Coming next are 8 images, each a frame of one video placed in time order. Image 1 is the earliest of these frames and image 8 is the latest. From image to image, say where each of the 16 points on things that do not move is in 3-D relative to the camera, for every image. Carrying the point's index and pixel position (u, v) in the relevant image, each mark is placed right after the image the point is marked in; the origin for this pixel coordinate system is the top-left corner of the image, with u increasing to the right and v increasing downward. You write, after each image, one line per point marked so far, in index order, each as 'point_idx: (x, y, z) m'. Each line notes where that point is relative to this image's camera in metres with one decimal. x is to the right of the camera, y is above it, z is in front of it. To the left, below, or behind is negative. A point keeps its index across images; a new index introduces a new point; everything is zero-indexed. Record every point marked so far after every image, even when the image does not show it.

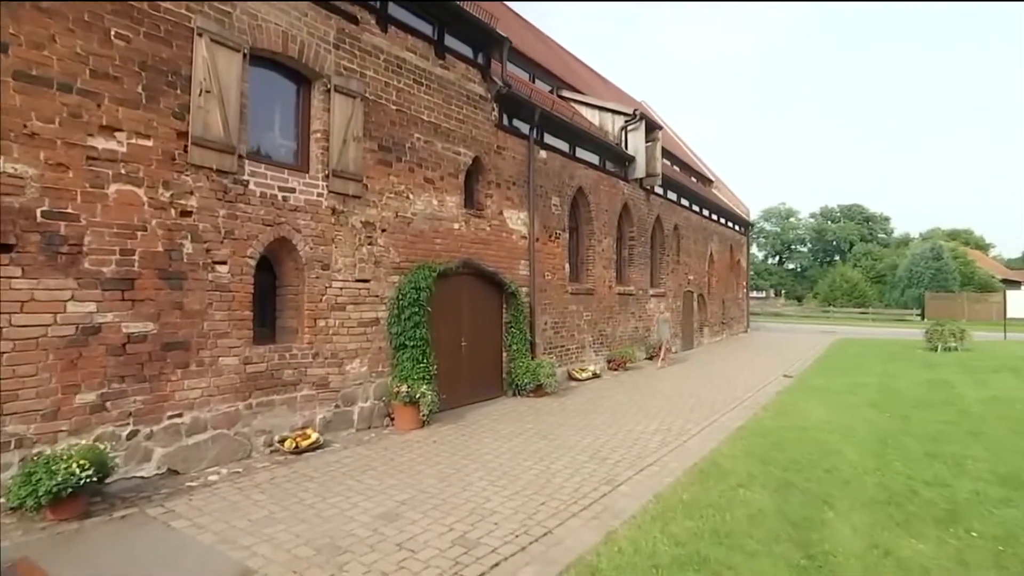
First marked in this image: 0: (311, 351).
0: (-2.6, -0.8, +8.7) m
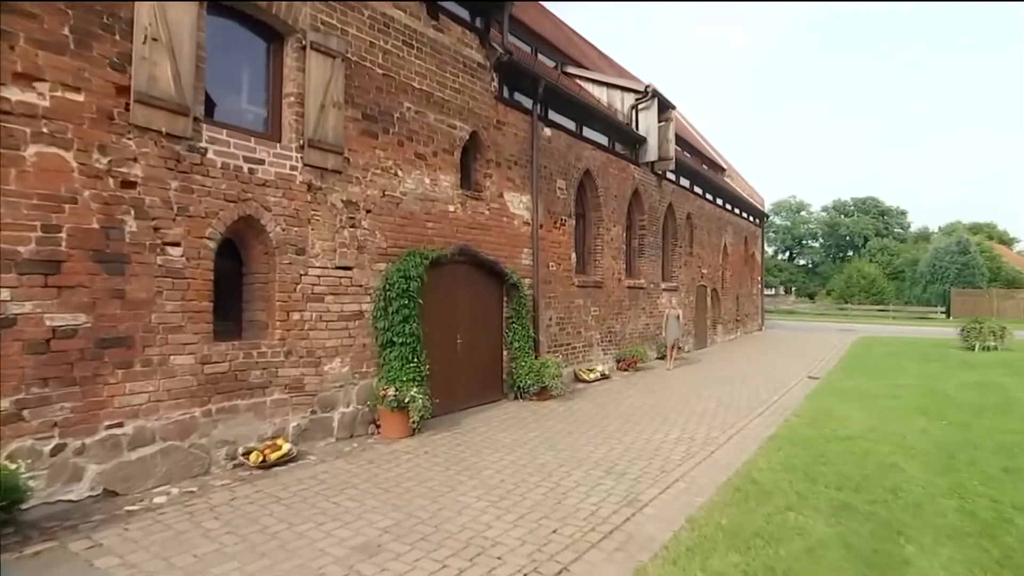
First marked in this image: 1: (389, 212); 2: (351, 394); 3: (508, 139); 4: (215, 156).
0: (-2.6, -0.7, +7.6) m
1: (-1.6, +1.0, +8.8) m
2: (-2.0, -1.3, +8.4) m
3: (-0.1, +2.4, +10.6) m
4: (-3.0, +1.3, +6.8) m
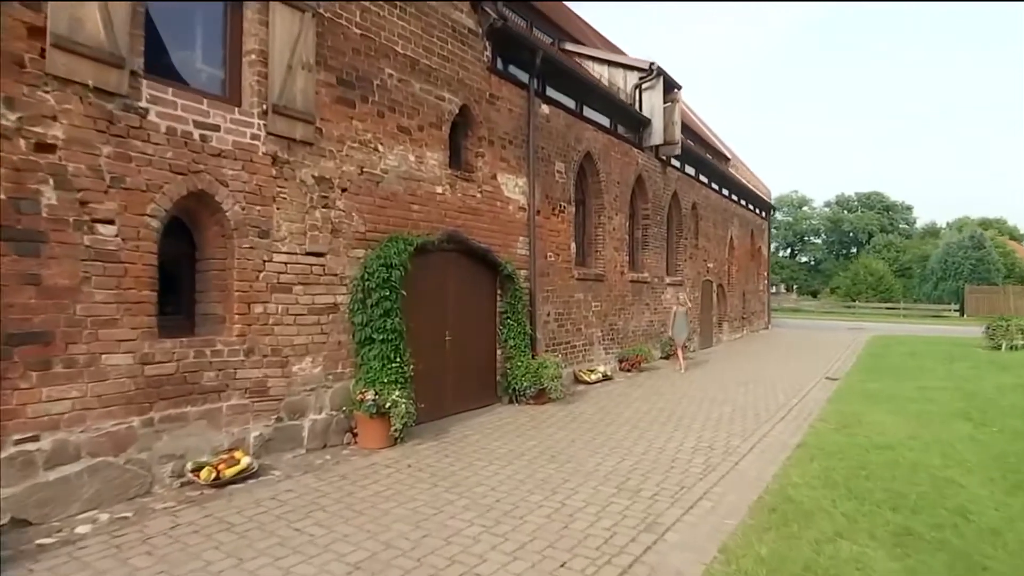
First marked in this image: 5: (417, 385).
0: (-2.6, -0.6, +6.5) m
1: (-1.7, +1.1, +7.8) m
2: (-2.1, -1.2, +7.4) m
3: (-0.2, +2.5, +9.6) m
4: (-3.1, +1.5, +5.7) m
5: (-1.2, -1.2, +8.4) m
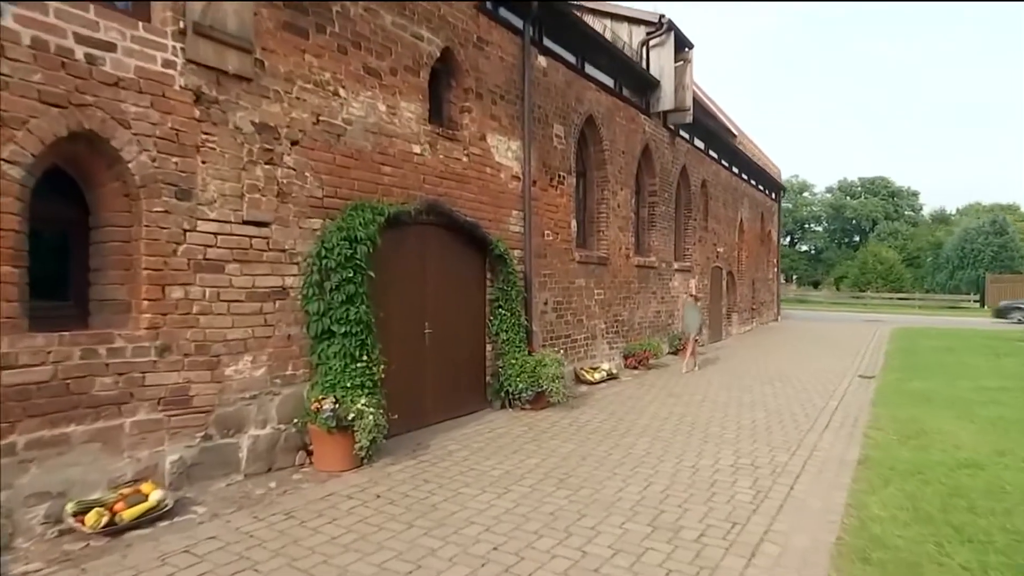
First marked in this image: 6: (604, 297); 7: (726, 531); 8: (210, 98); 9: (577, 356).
0: (-2.6, -0.4, +4.9) m
1: (-1.7, +1.3, +6.2) m
2: (-2.1, -1.1, +5.8) m
3: (-0.2, +2.7, +8.0) m
4: (-3.0, +1.6, +4.1) m
5: (-1.2, -1.0, +6.8) m
6: (+1.4, -0.1, +10.0) m
7: (+1.5, -1.7, +4.8) m
8: (-2.4, +1.5, +5.2) m
9: (+0.9, -0.9, +9.4) m
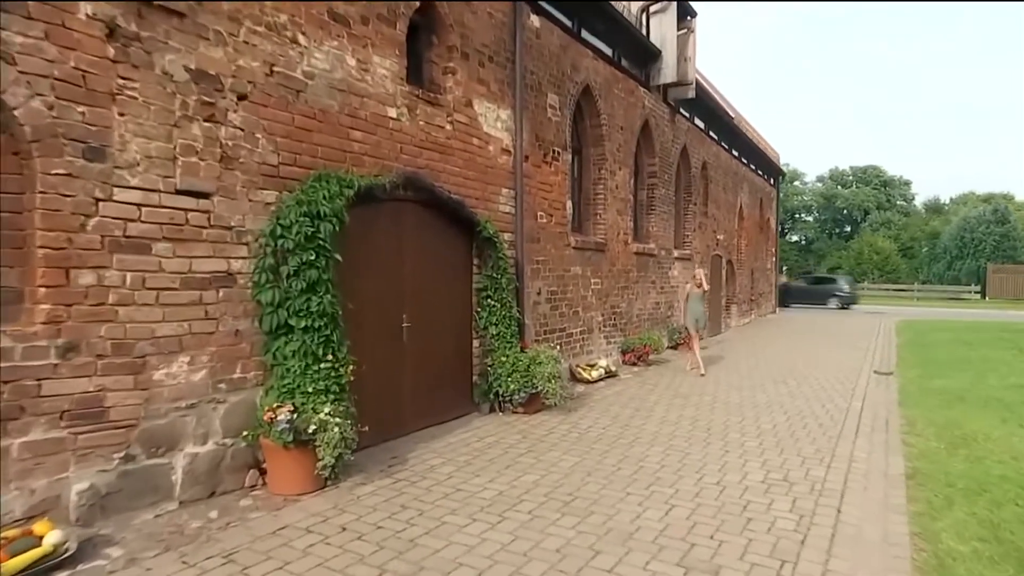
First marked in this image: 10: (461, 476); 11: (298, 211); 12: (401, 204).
0: (-2.7, -0.3, +3.9) m
1: (-1.8, +1.4, +5.1) m
2: (-2.2, -0.9, +4.8) m
3: (-0.4, +2.8, +7.0) m
4: (-3.0, +1.7, +3.0) m
5: (-1.3, -0.9, +5.8) m
6: (+1.2, 0.0, +9.0) m
7: (+1.5, -1.6, +3.9) m
8: (-2.4, +1.6, +4.1) m
9: (+0.8, -0.8, +8.5) m
10: (-0.4, -1.5, +5.4) m
11: (-1.7, +0.6, +5.2) m
12: (-1.0, +0.8, +6.3) m
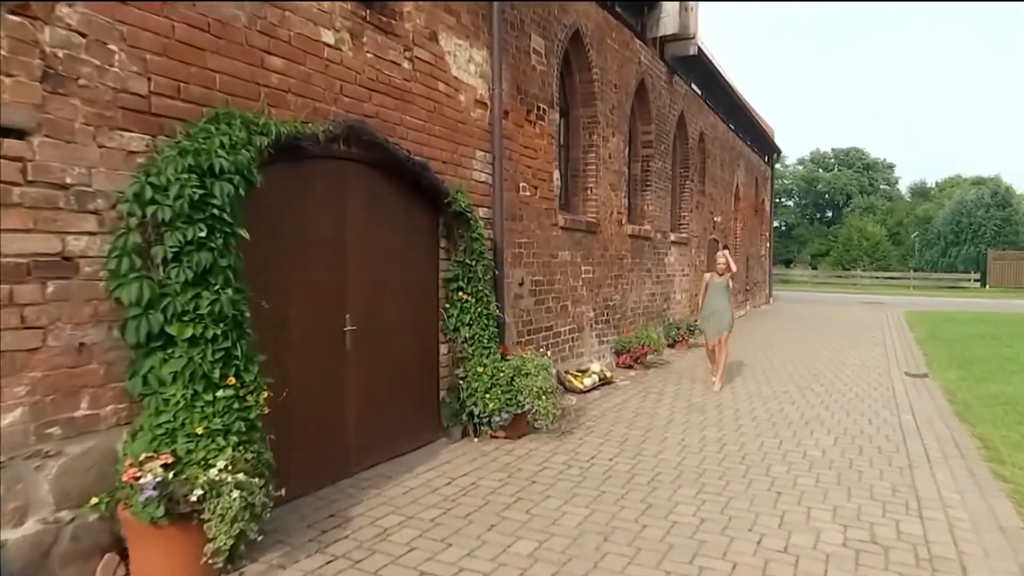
0: (-2.6, -0.3, +2.1) m
1: (-1.8, +1.5, +3.4) m
2: (-2.2, -0.9, +3.0) m
3: (-0.5, +2.9, +5.4) m
4: (-3.0, +1.7, +1.2) m
5: (-1.4, -0.9, +4.2) m
6: (+0.9, +0.1, +7.5) m
7: (+1.5, -1.6, +2.4) m
8: (-2.4, +1.6, +2.4) m
9: (+0.5, -0.7, +6.9) m
10: (-0.5, -1.4, +3.8) m
11: (-1.7, +0.6, +3.5) m
12: (-1.2, +0.9, +4.6) m
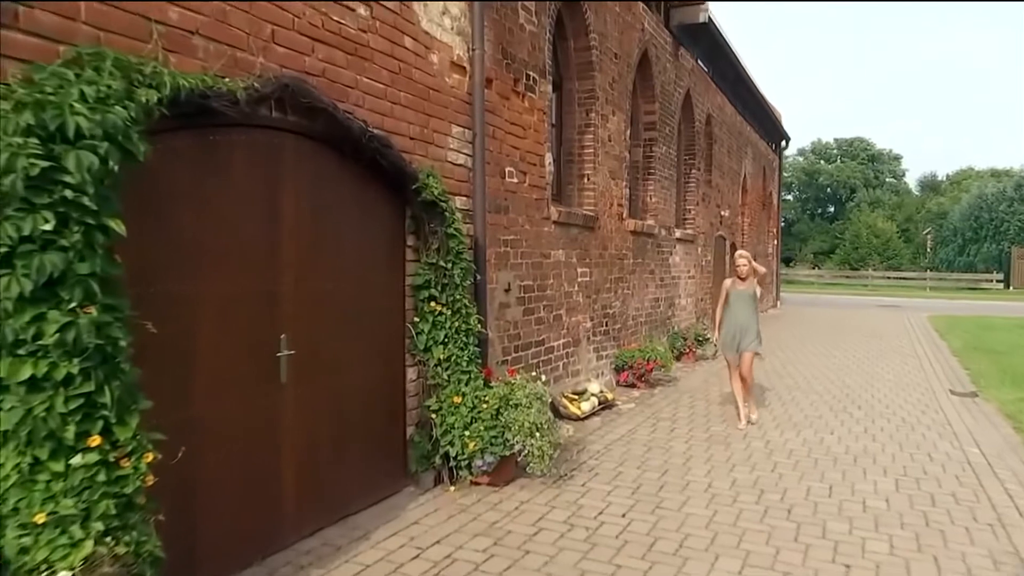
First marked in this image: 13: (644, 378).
0: (-2.6, -0.4, +0.9) m
1: (-1.9, +1.4, +2.2) m
2: (-2.2, -1.0, +1.9) m
3: (-0.6, +2.8, +4.2) m
4: (-2.9, +1.6, 0.0) m
5: (-1.5, -0.9, +3.0) m
6: (+0.7, +0.1, +6.4) m
7: (+1.6, -1.7, +1.3) m
8: (-2.4, +1.5, +1.2) m
9: (+0.4, -0.7, +5.8) m
10: (-0.5, -1.5, +2.7) m
11: (-1.8, +0.6, +2.3) m
12: (-1.2, +0.8, +3.5) m
13: (+1.4, -0.9, +7.0) m
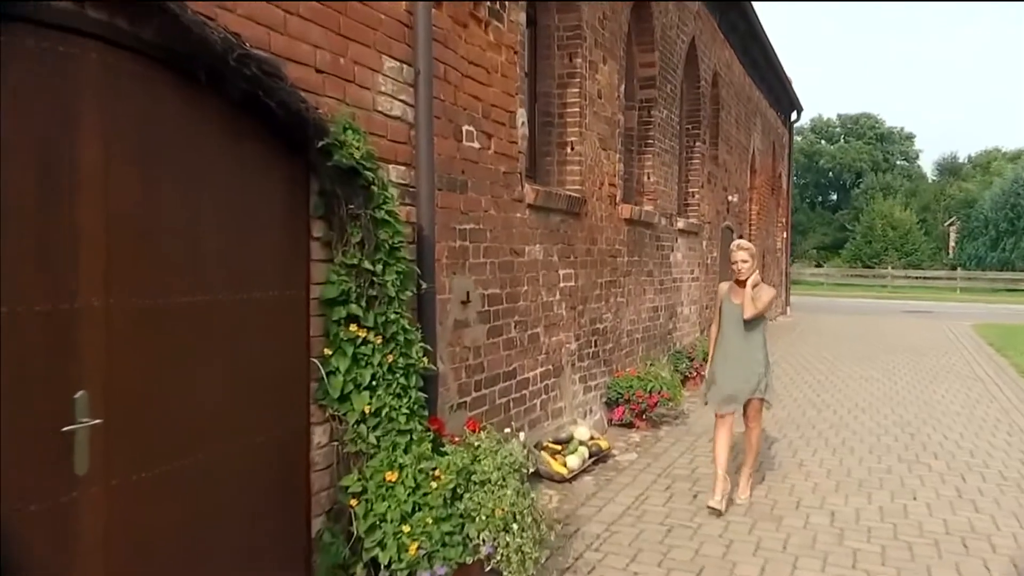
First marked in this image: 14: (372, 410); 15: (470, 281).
0: (-2.5, -0.5, -0.8) m
1: (-1.8, +1.3, +0.5) m
2: (-2.1, -1.1, +0.1) m
3: (-0.8, +2.8, +2.6) m
4: (-2.7, +1.5, -1.8) m
5: (-1.5, -1.0, +1.3) m
6: (+0.4, +0.1, +4.9) m
7: (+1.7, -1.8, -0.1) m
8: (-2.3, +1.4, -0.6) m
9: (+0.1, -0.8, +4.3) m
10: (-0.5, -1.6, +1.1) m
11: (-1.7, +0.5, +0.6) m
12: (-1.3, +0.7, +1.8) m
13: (+1.0, -1.0, +5.6) m
14: (-0.6, -0.5, +2.9) m
15: (-0.2, 0.0, +3.7) m
